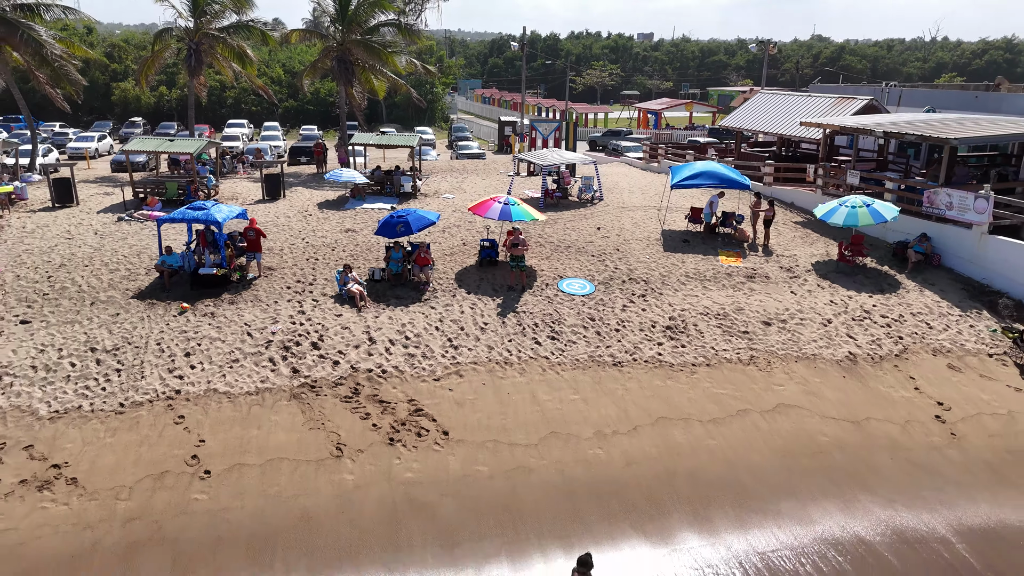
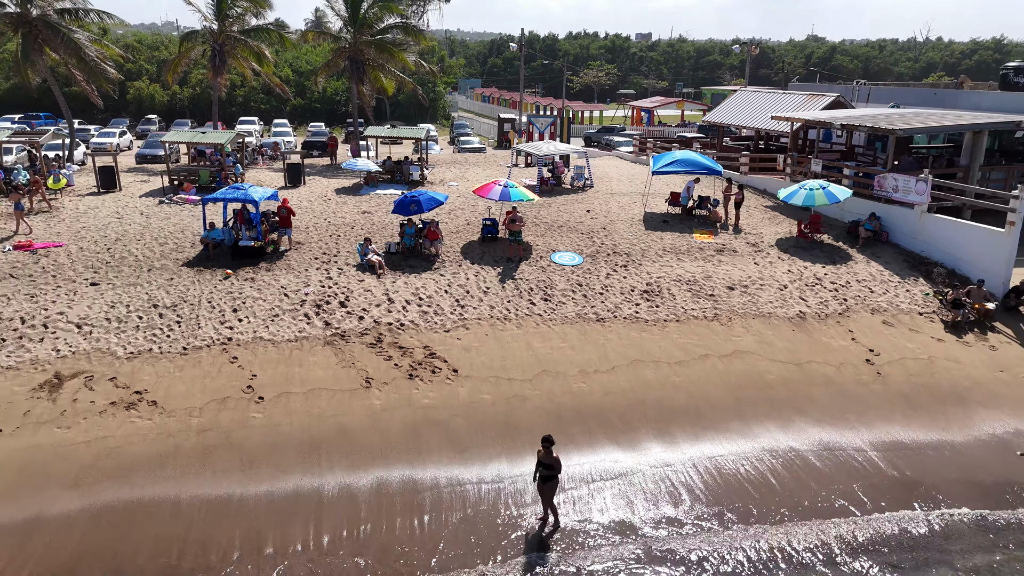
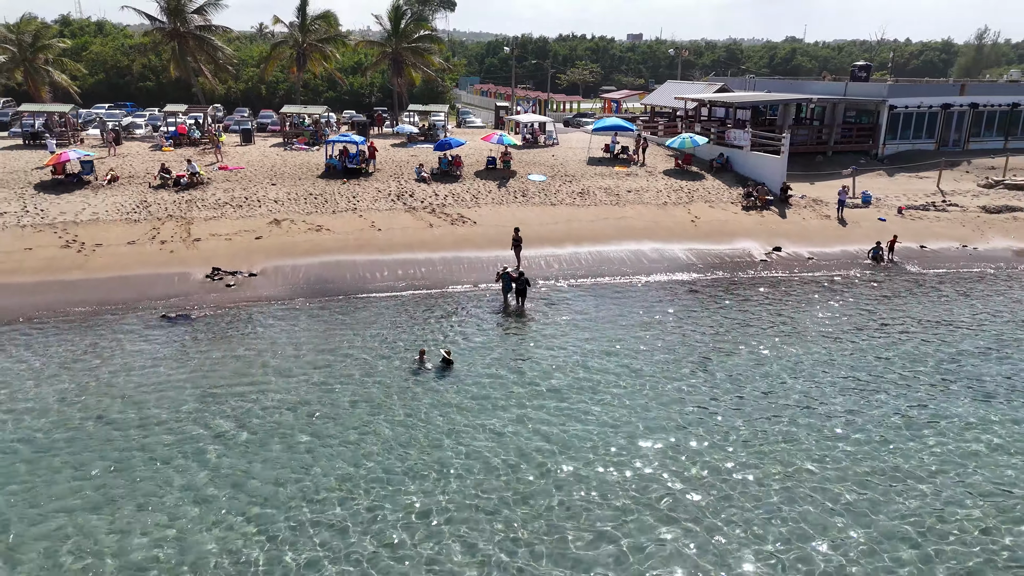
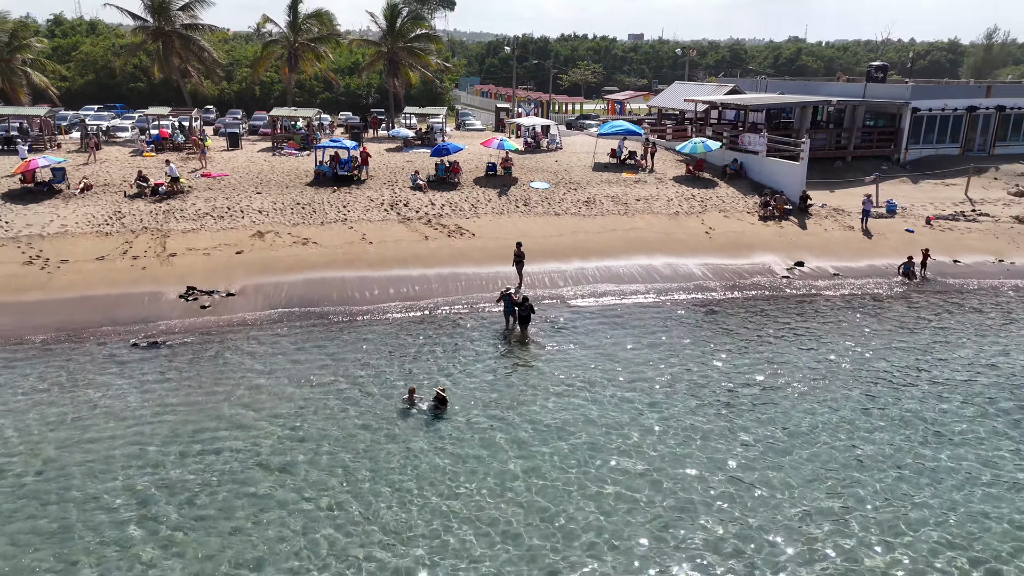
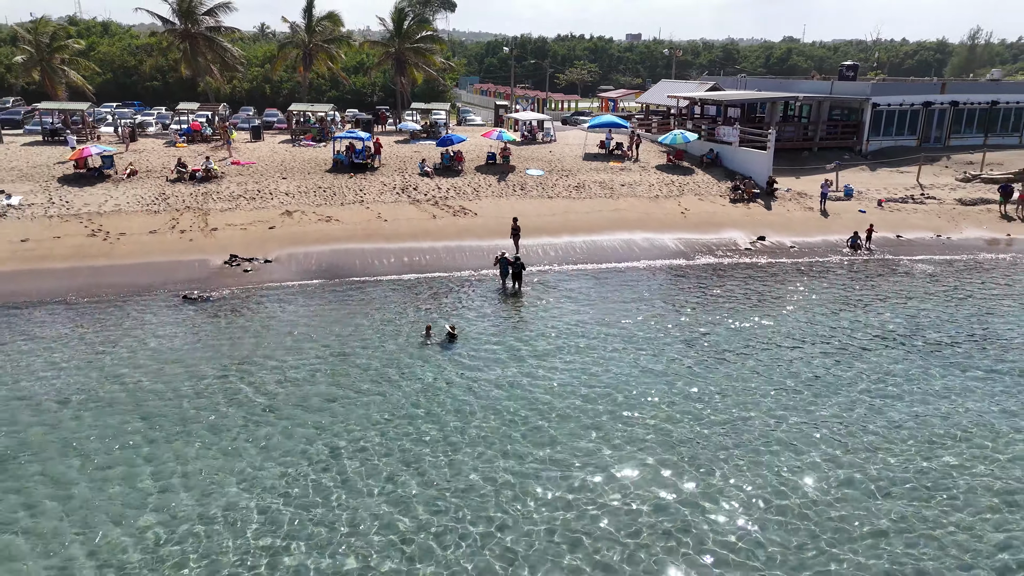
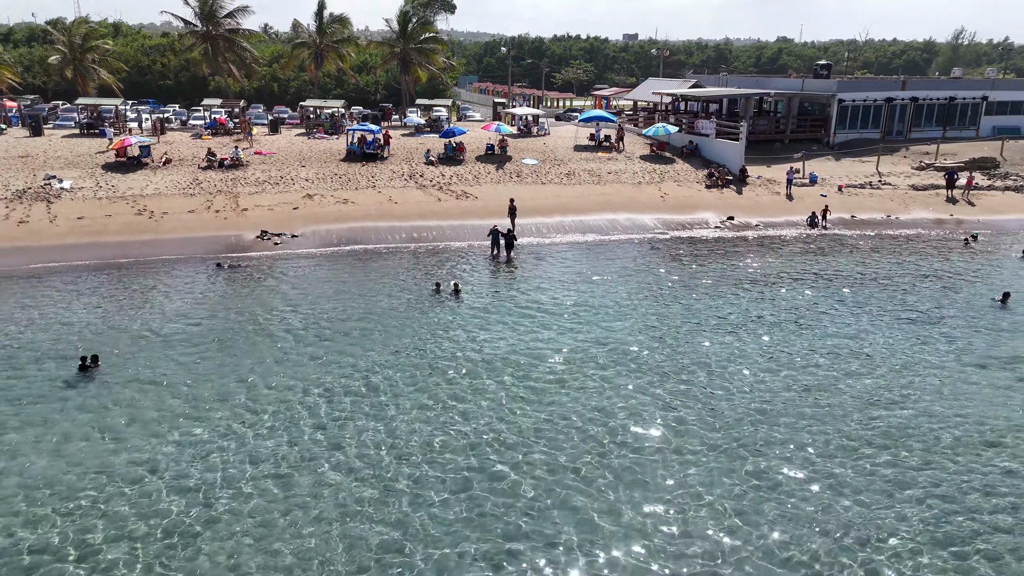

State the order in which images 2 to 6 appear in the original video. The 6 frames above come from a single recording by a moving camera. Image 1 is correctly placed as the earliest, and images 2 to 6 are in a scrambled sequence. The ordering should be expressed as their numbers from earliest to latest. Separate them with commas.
2, 4, 3, 5, 6
